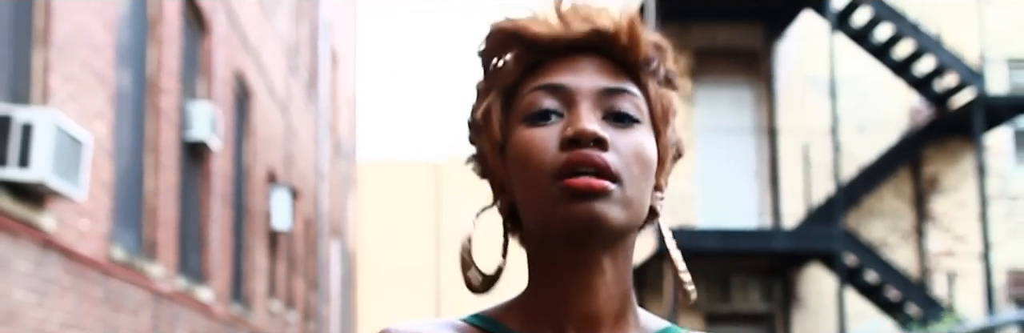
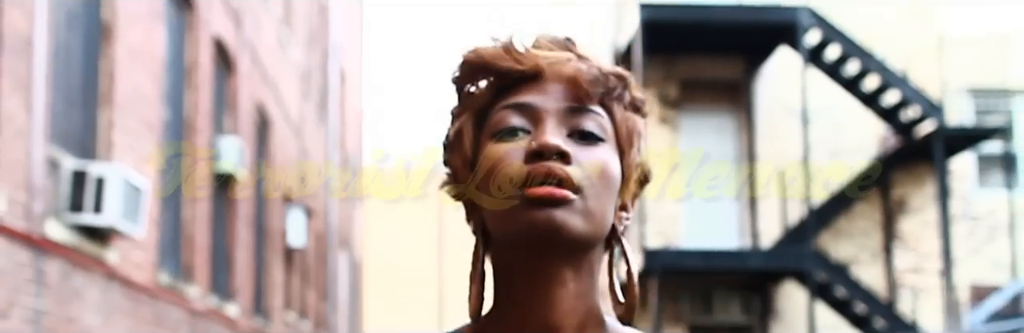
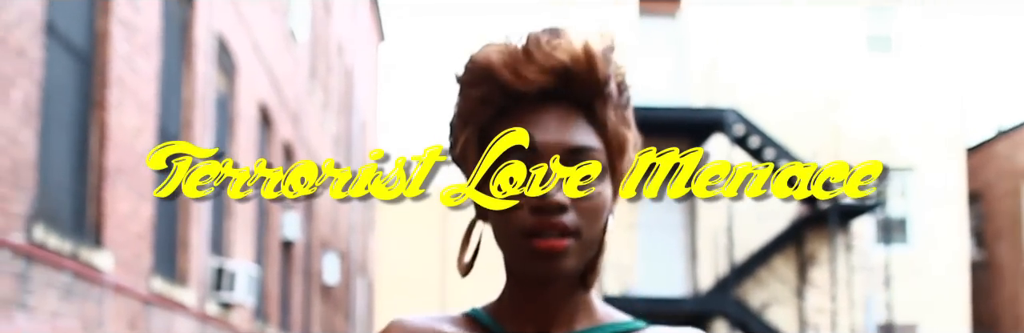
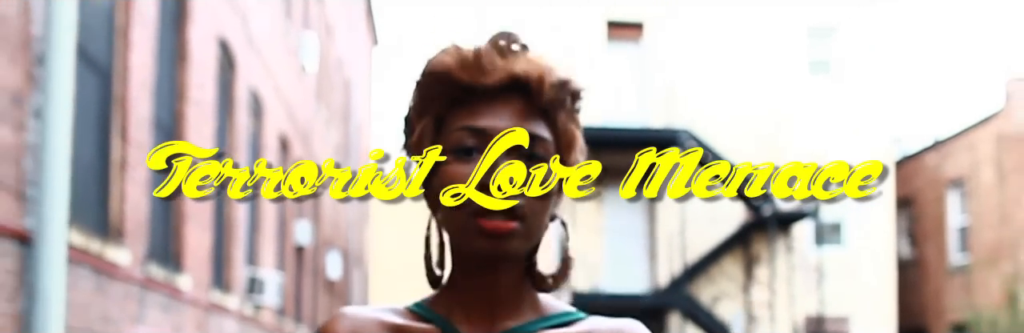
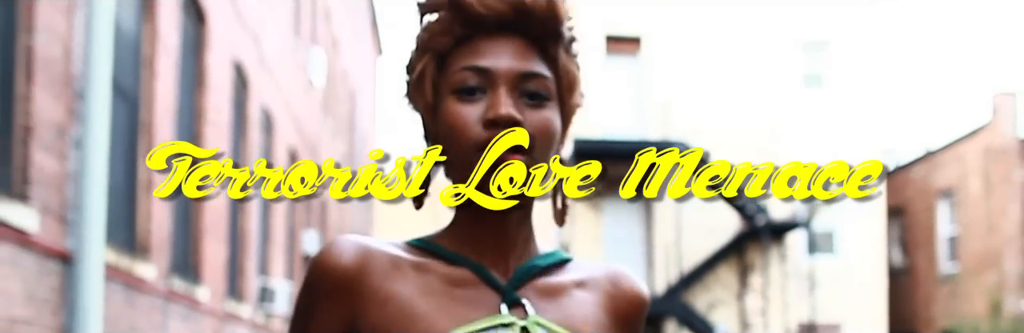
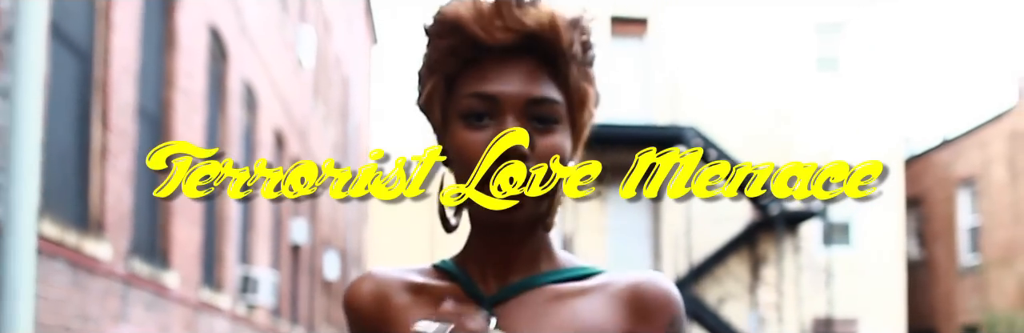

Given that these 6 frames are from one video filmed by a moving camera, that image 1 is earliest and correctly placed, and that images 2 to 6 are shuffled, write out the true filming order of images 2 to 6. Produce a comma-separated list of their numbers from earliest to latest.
2, 3, 6, 4, 5
